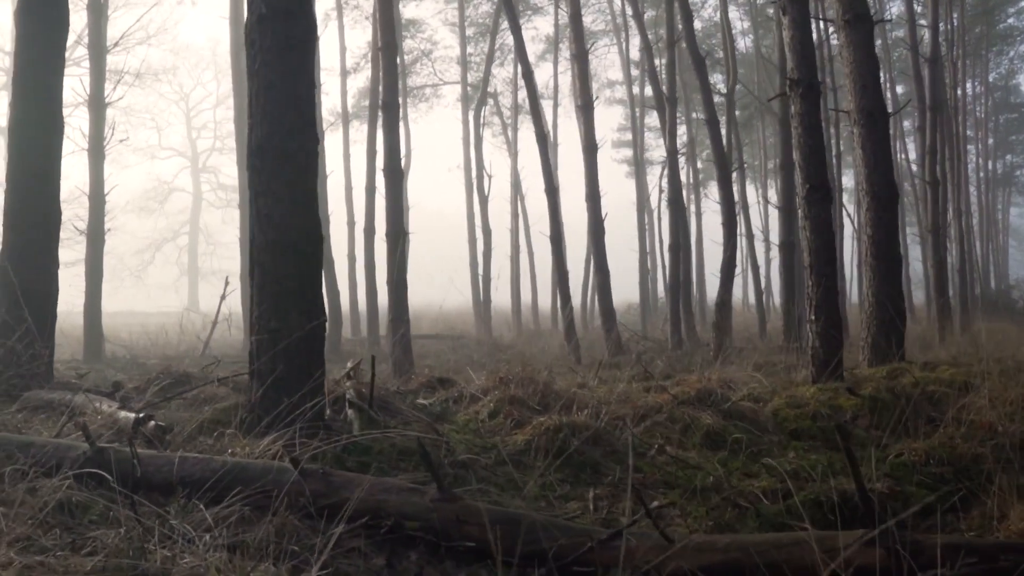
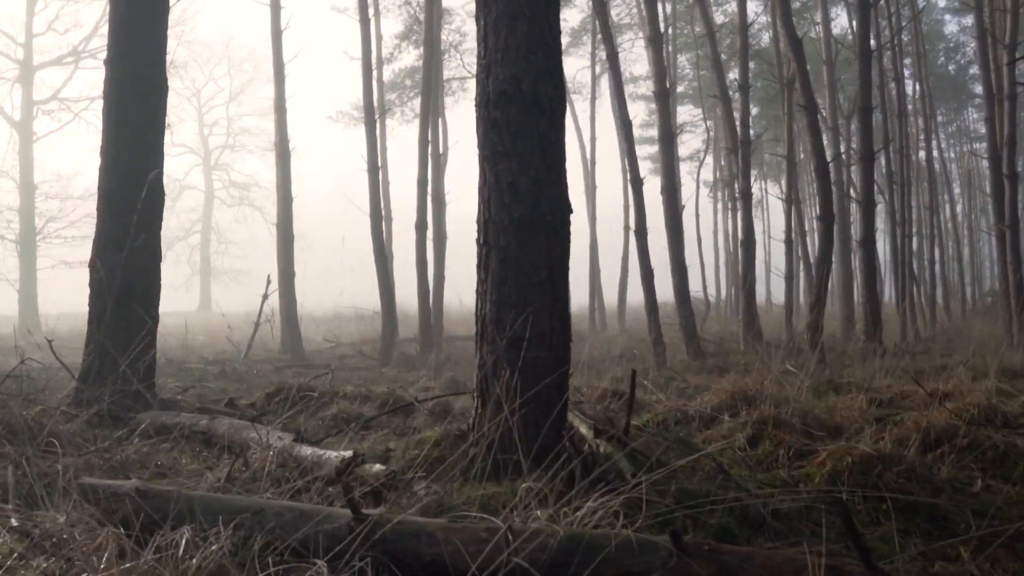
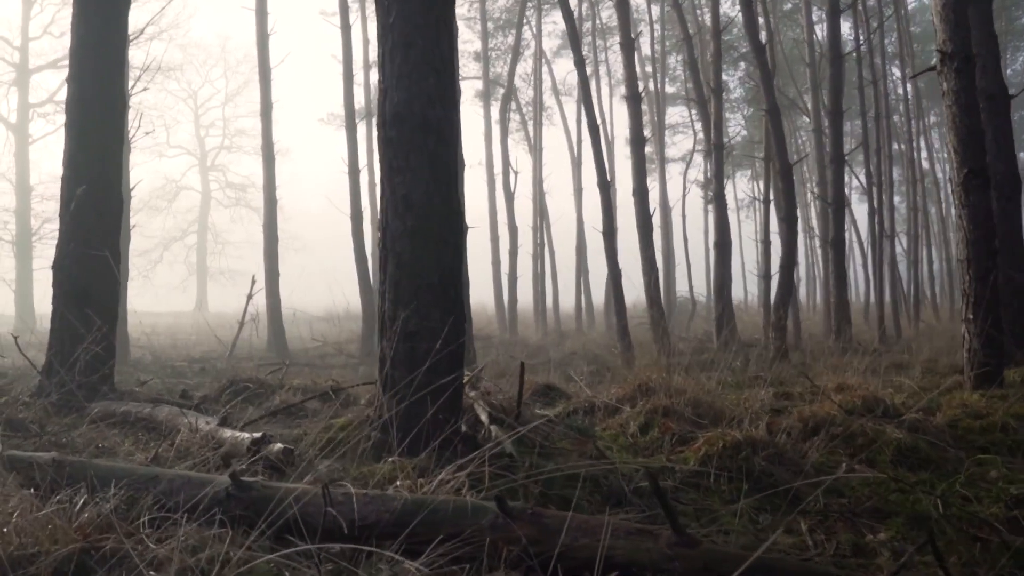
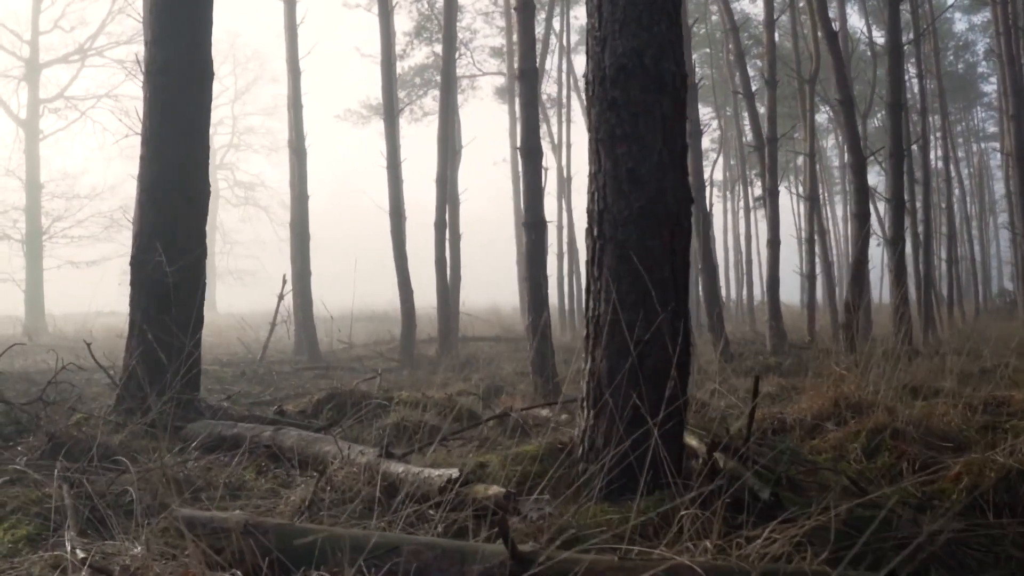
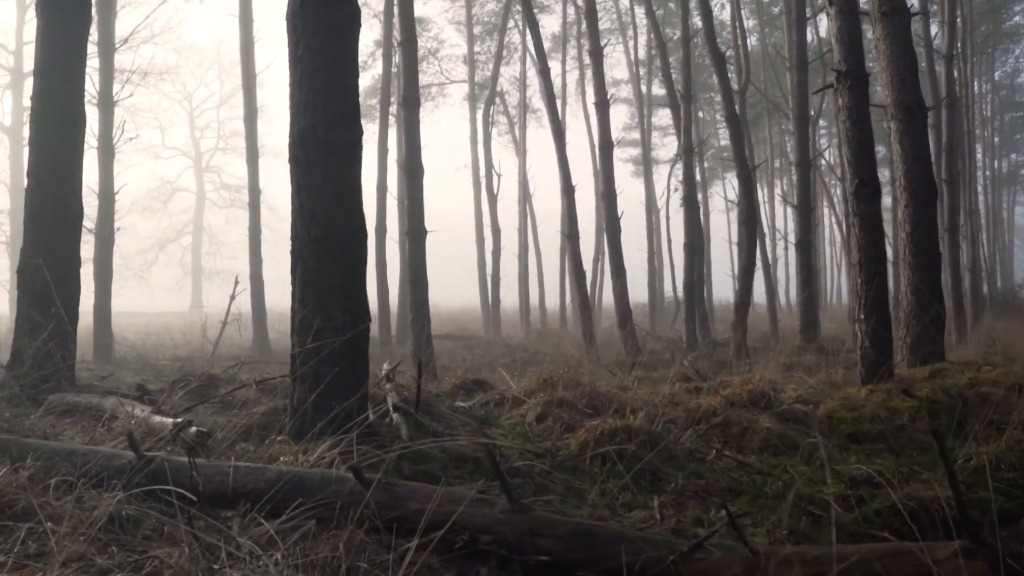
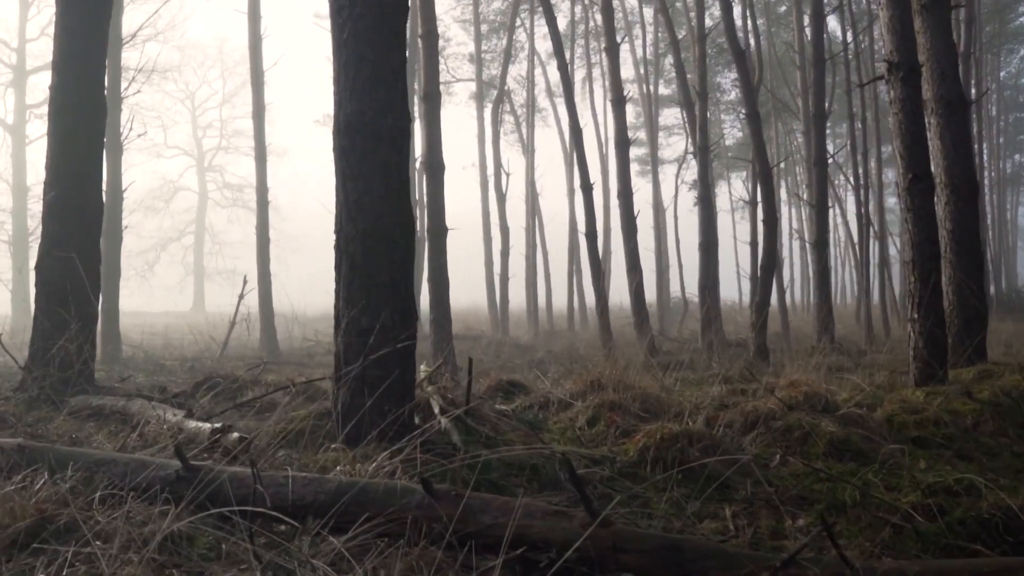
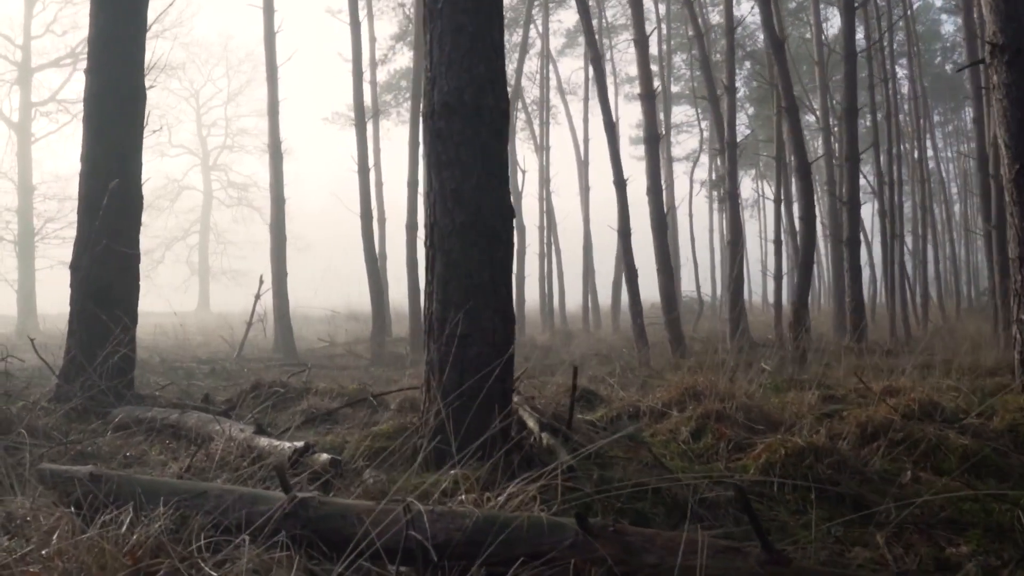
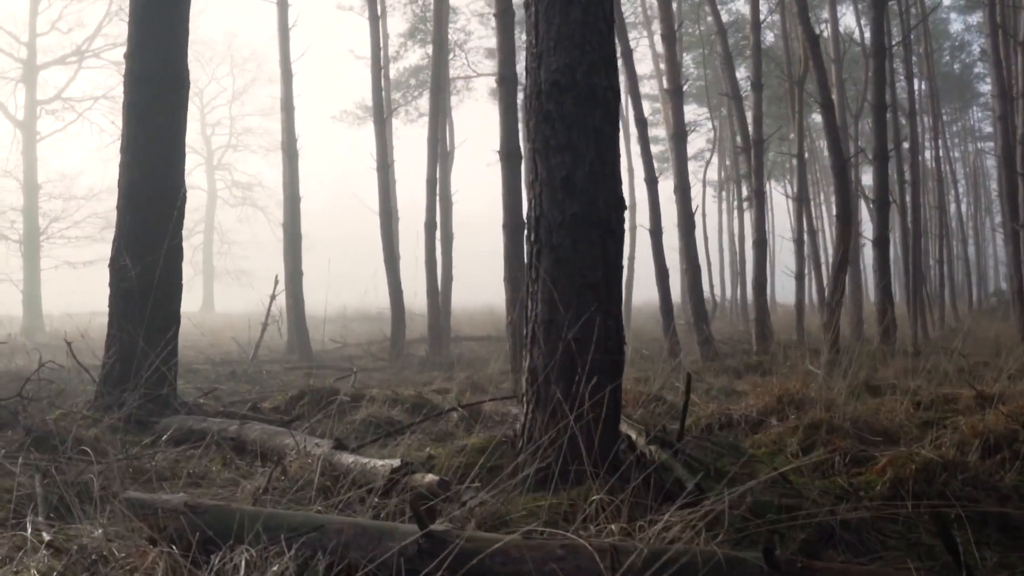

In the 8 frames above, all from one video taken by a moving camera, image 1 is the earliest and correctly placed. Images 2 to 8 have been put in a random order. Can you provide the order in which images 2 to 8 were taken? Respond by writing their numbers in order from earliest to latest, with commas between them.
5, 6, 3, 7, 2, 8, 4
